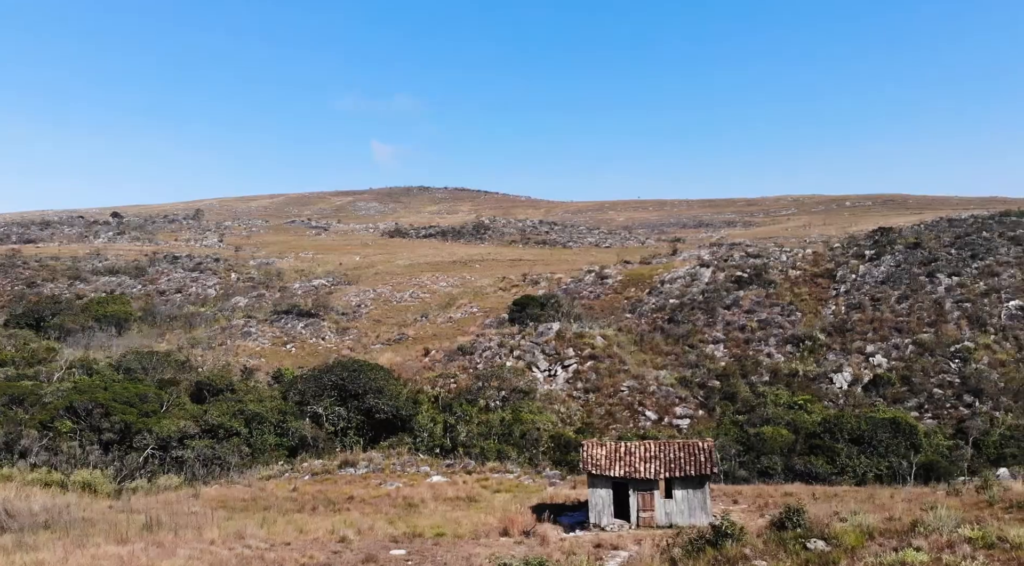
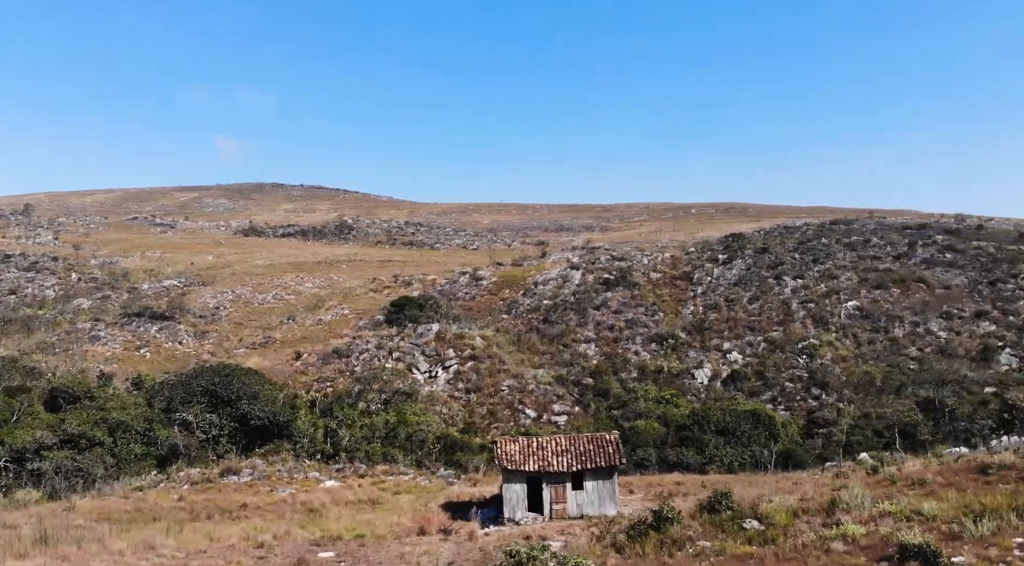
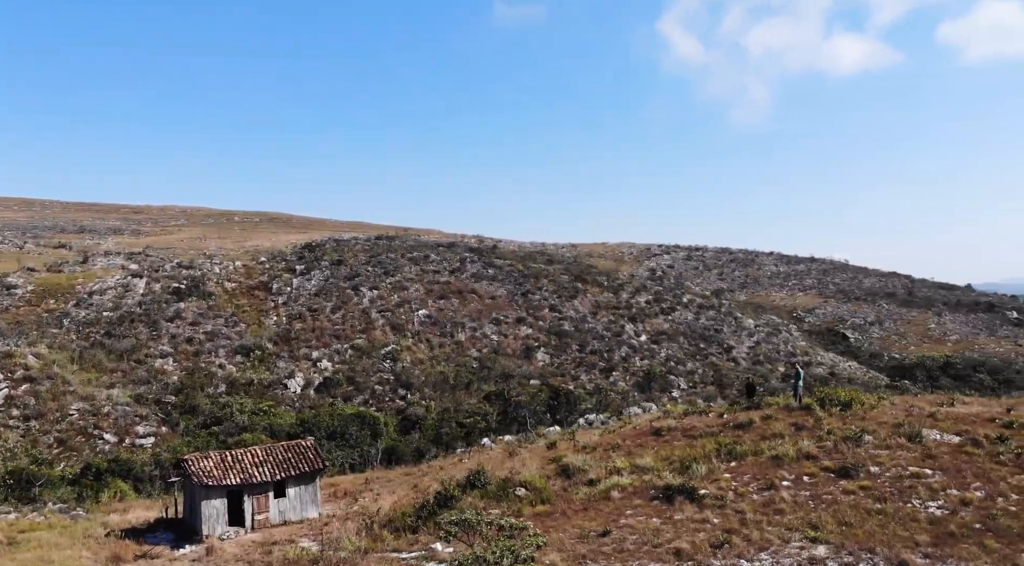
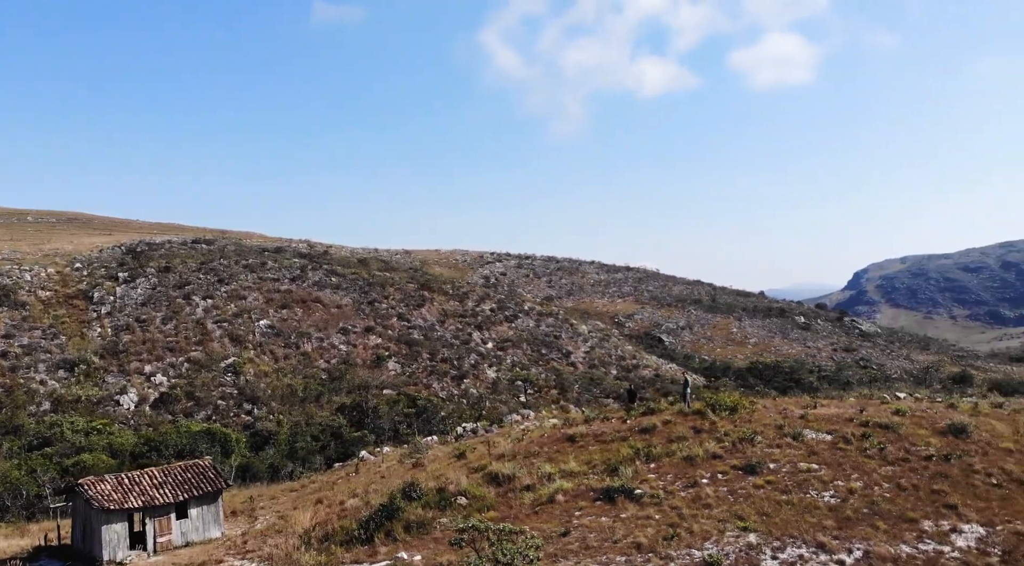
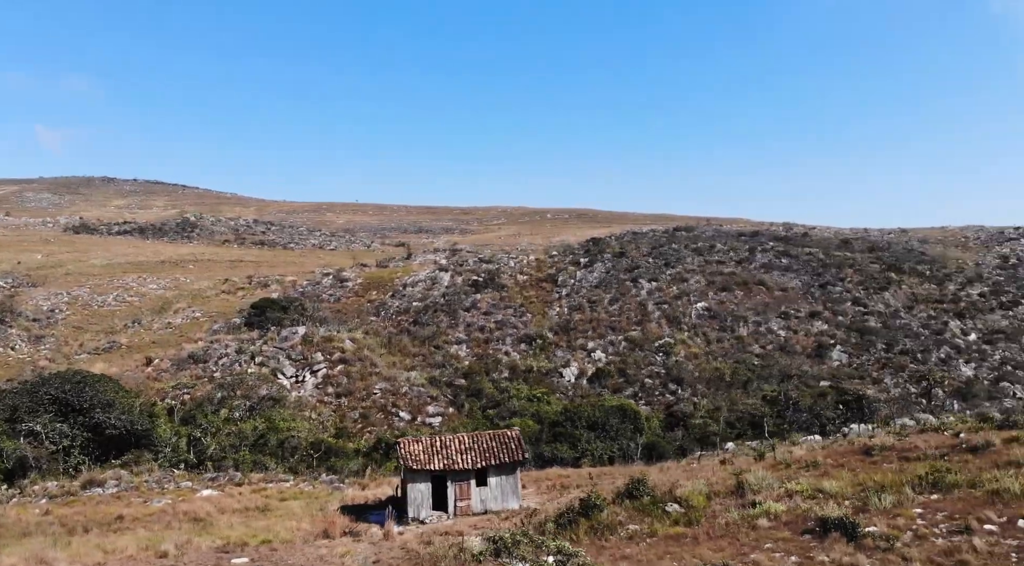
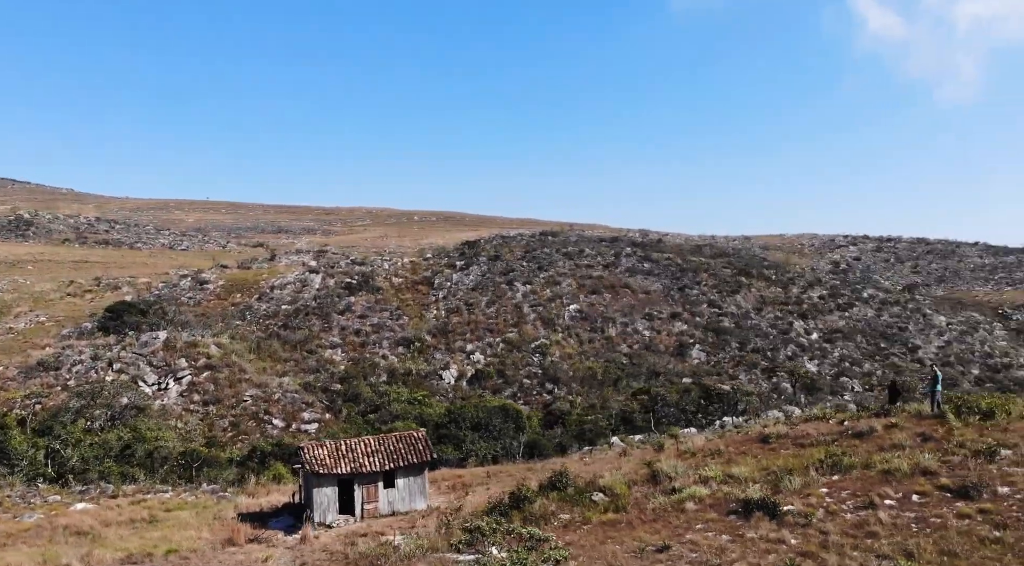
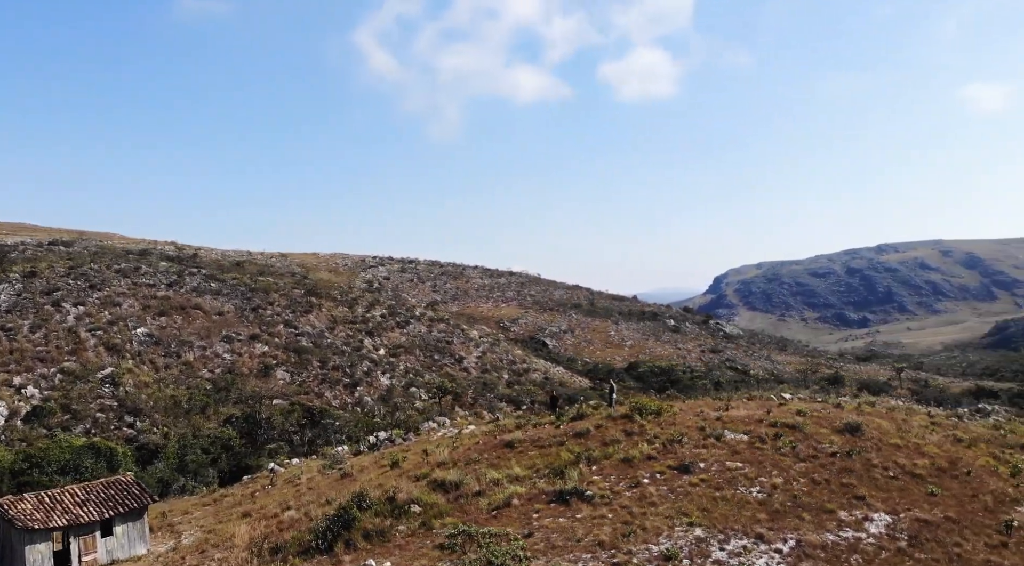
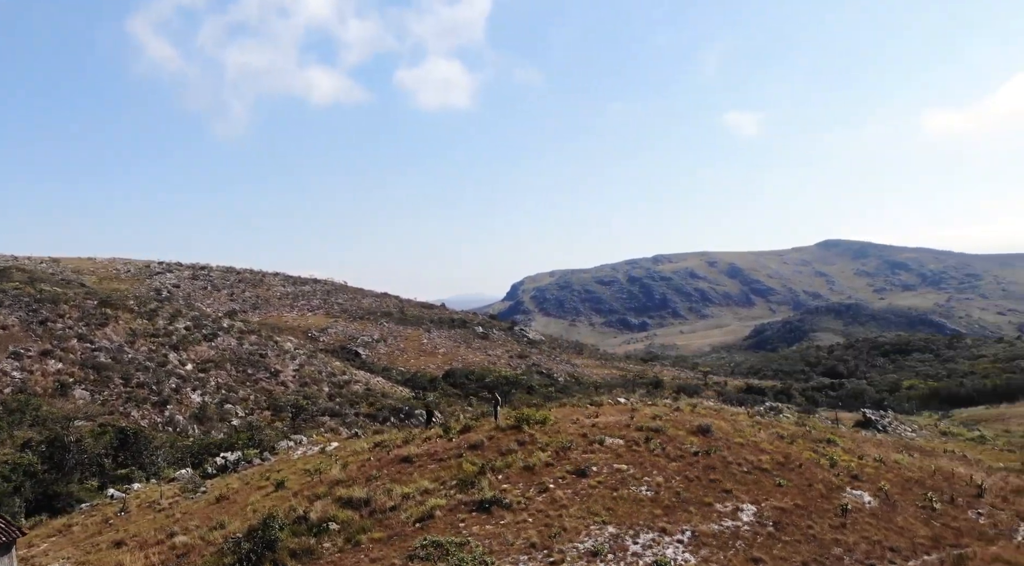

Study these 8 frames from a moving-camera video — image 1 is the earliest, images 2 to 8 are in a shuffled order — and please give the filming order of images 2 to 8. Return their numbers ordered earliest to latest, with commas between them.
2, 5, 6, 3, 4, 7, 8
